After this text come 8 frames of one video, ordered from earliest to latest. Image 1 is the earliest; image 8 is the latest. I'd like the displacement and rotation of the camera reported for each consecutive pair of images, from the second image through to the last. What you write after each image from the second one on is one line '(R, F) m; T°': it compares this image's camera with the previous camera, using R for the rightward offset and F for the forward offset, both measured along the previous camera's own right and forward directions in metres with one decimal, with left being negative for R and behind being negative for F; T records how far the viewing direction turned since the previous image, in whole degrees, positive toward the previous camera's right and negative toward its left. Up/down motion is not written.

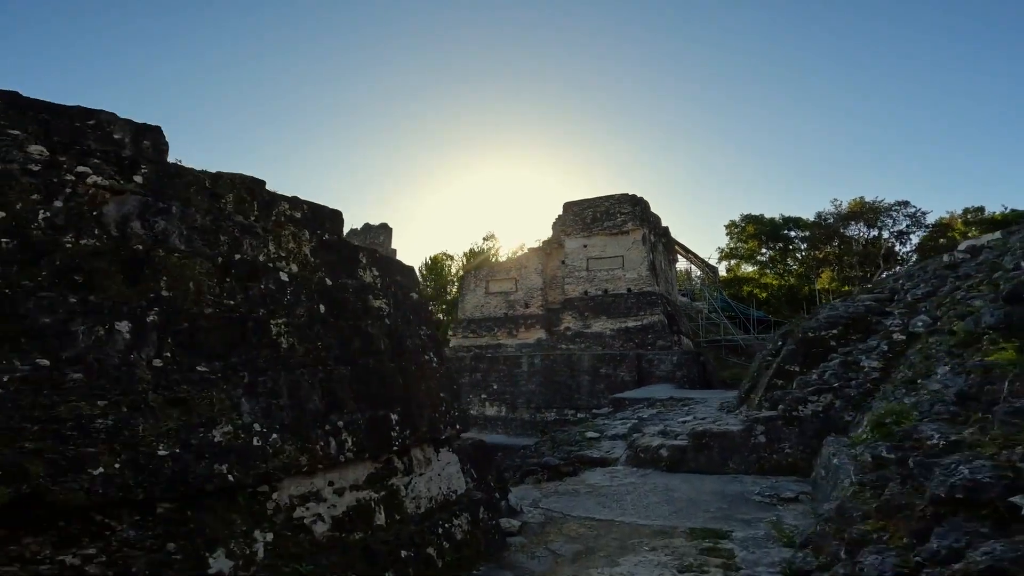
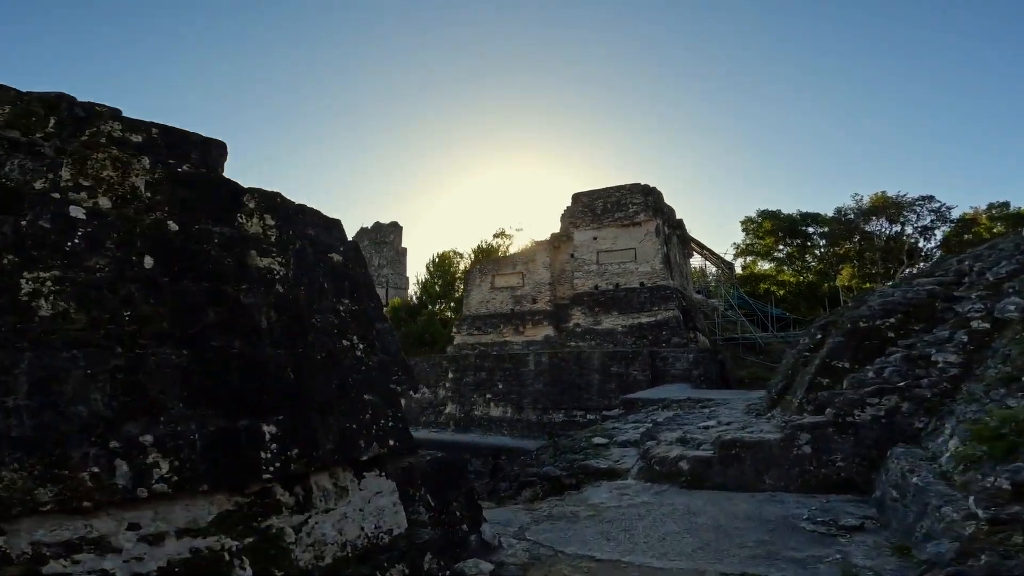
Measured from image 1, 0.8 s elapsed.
(+0.1, +0.6) m; -1°
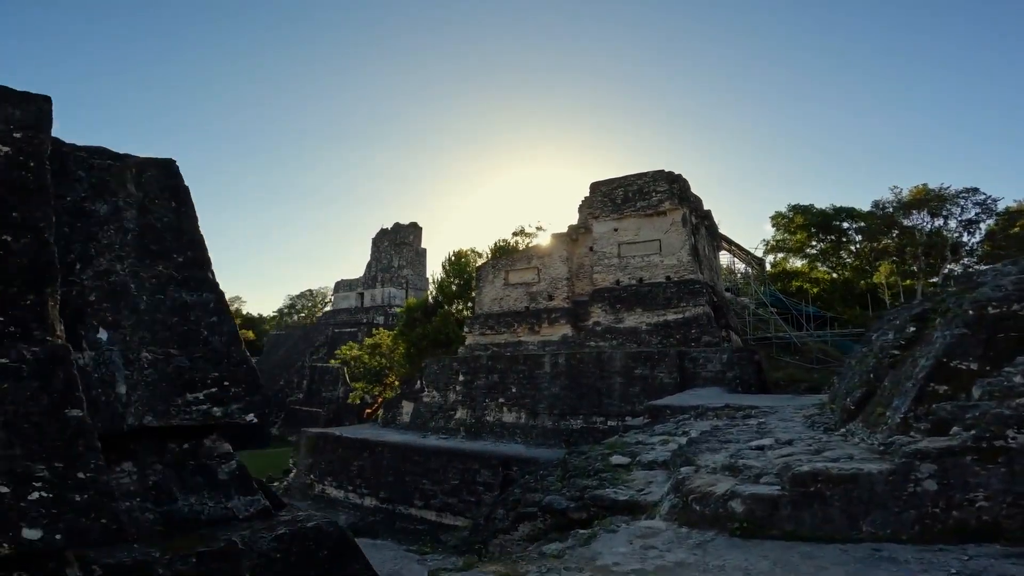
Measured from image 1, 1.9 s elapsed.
(+0.2, +0.8) m; -2°
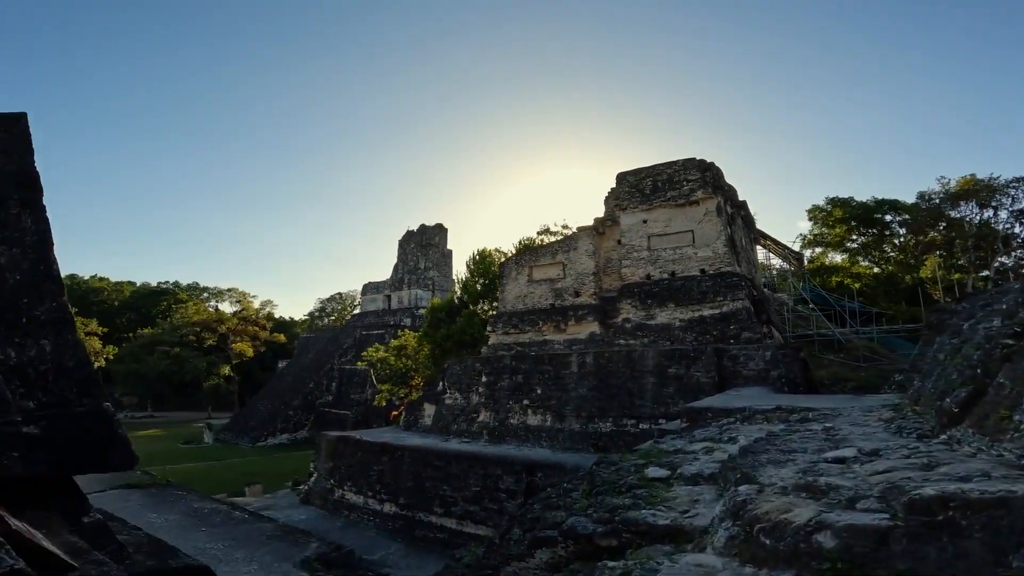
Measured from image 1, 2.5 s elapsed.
(+0.1, +0.5) m; -3°
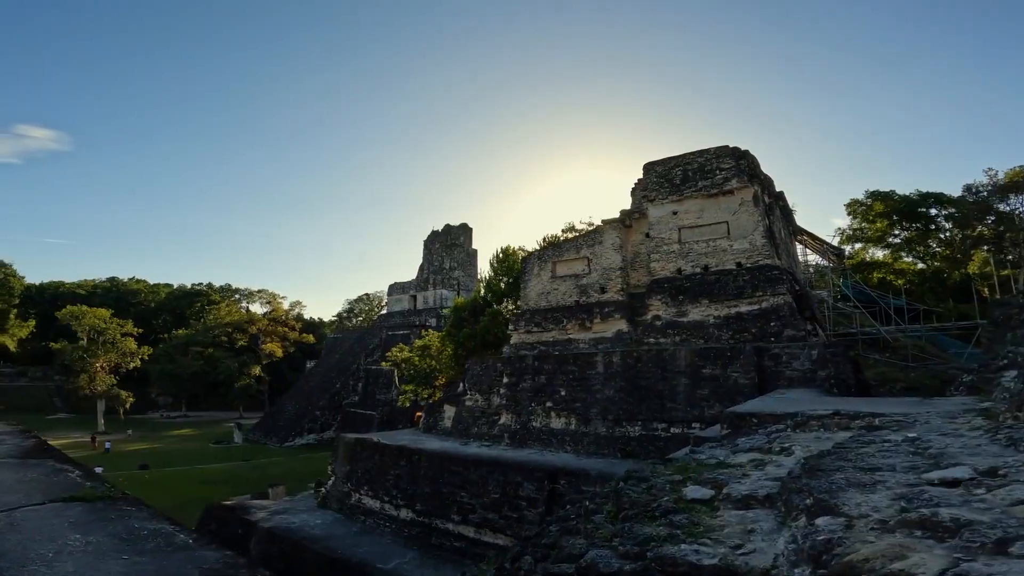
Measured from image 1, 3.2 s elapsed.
(+0.1, +0.5) m; -3°
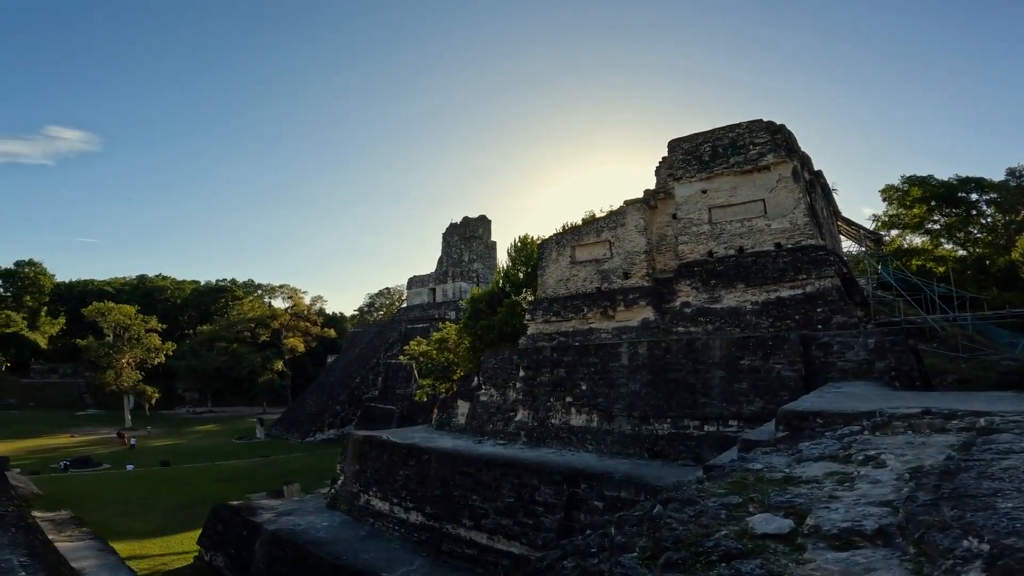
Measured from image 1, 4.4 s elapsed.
(+0.1, +0.7) m; -2°
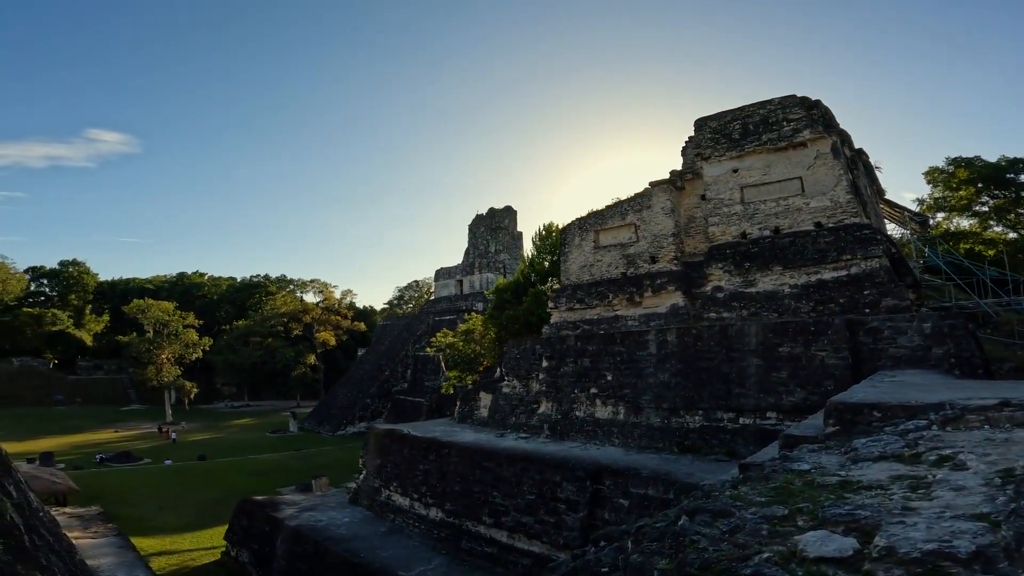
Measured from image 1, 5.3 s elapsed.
(+0.1, +0.4) m; -3°
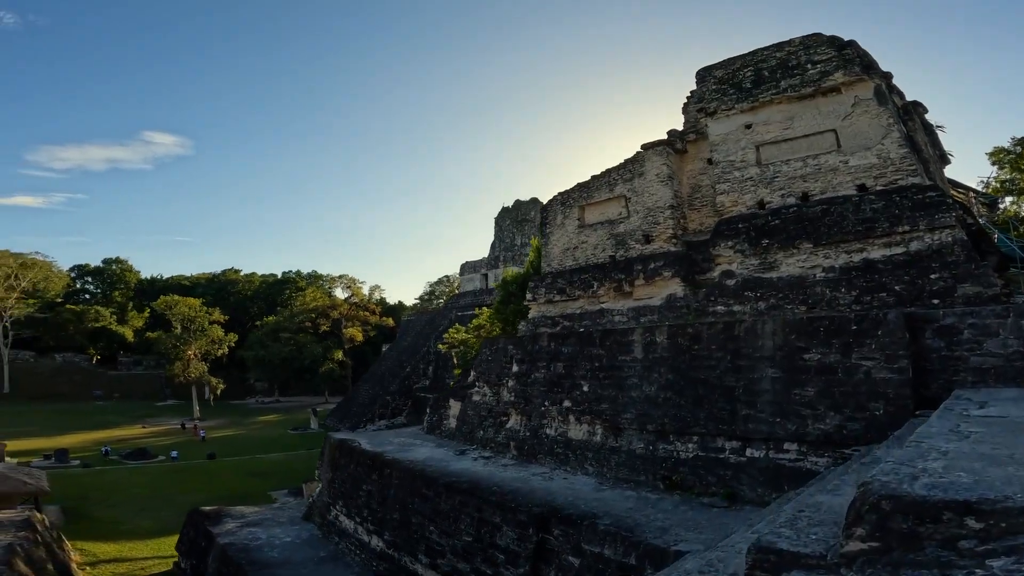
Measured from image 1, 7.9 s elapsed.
(+1.0, +1.6) m; -4°
